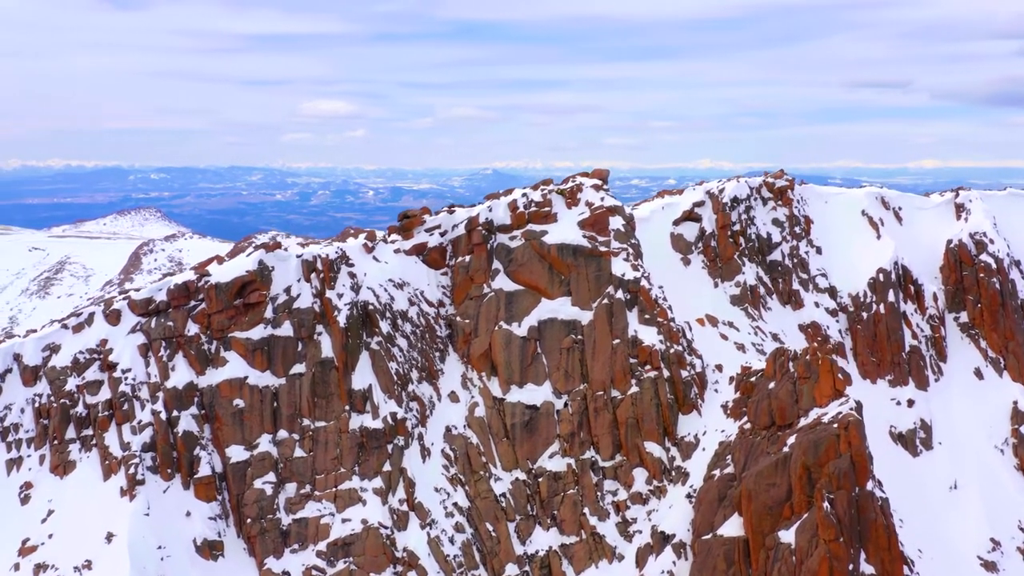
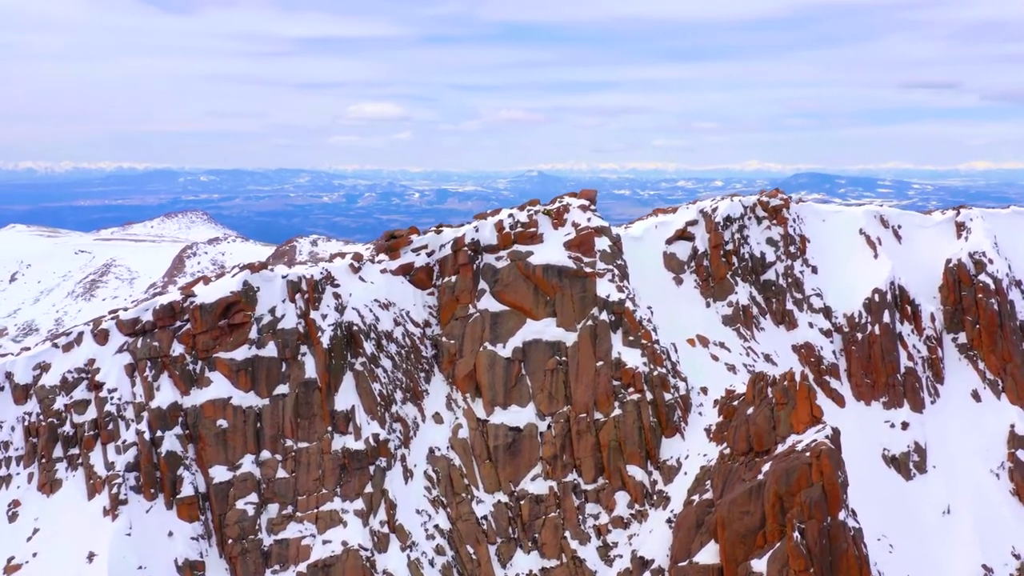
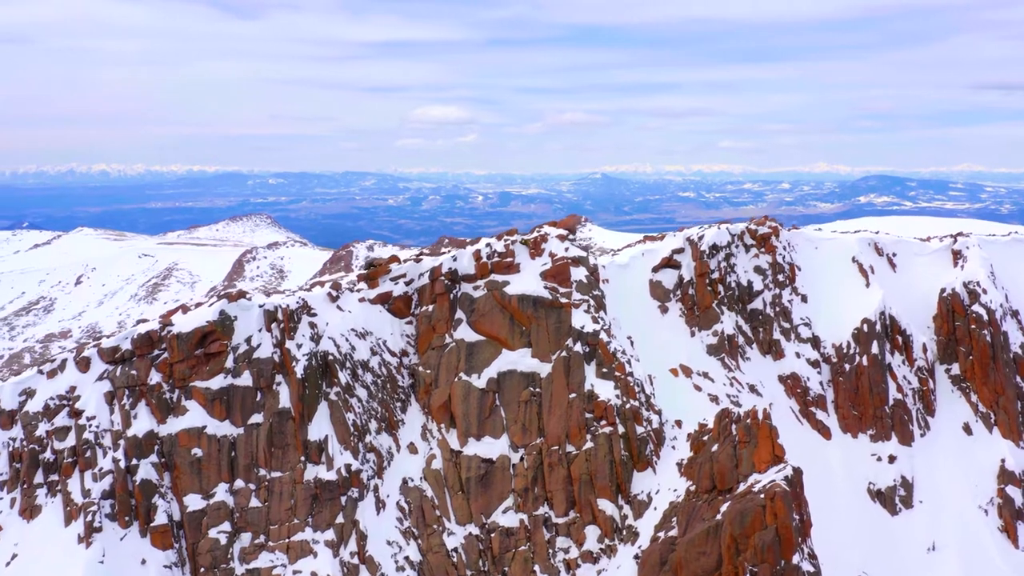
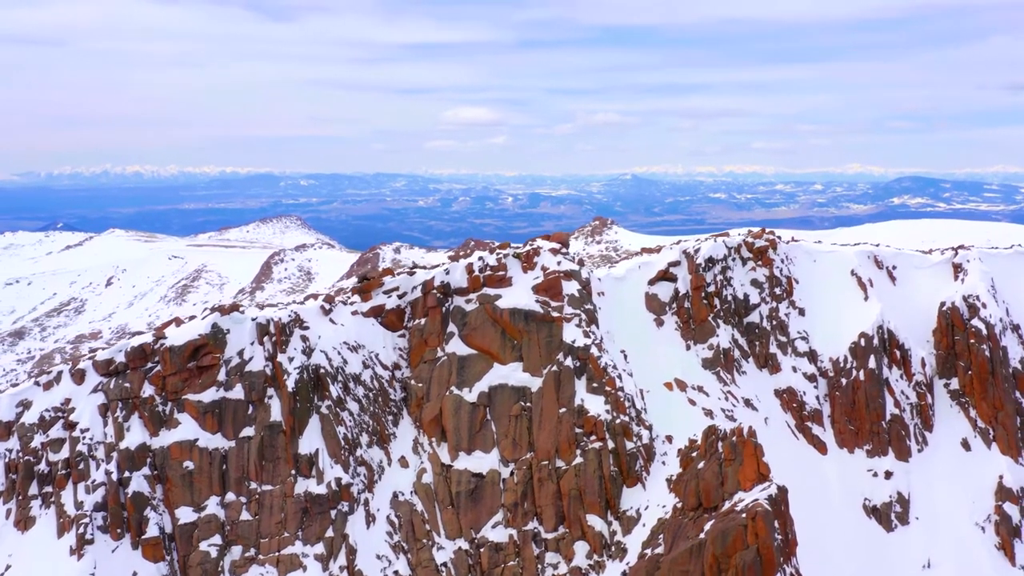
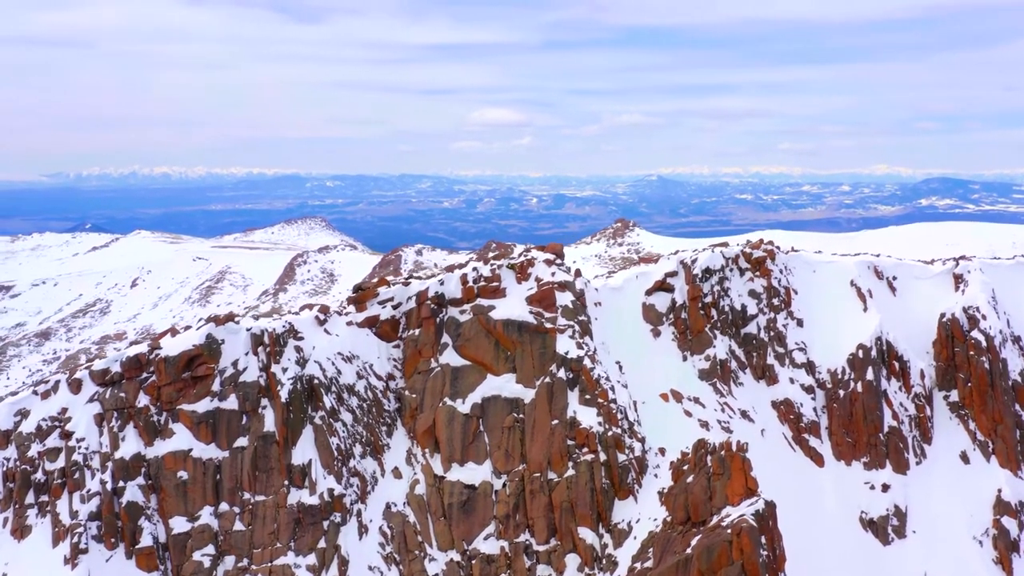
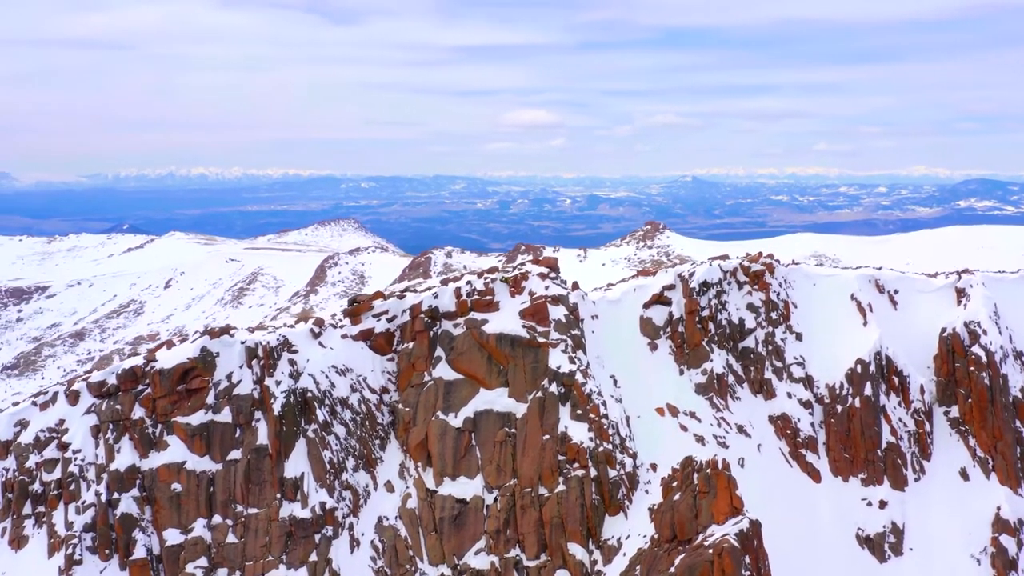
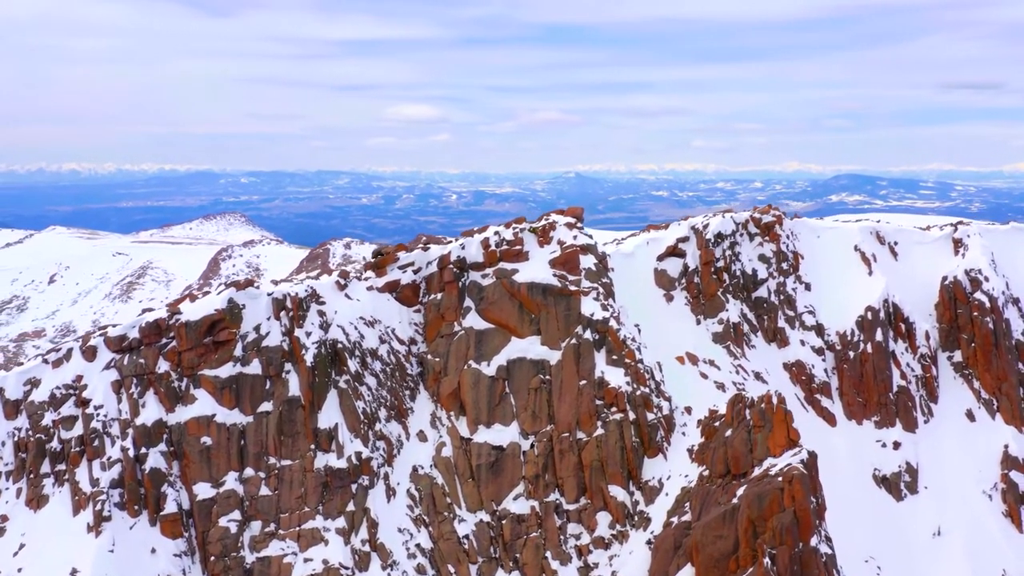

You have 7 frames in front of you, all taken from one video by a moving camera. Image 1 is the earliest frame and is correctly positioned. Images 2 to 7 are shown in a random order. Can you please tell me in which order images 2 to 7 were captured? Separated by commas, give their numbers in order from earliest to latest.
2, 7, 3, 4, 5, 6
